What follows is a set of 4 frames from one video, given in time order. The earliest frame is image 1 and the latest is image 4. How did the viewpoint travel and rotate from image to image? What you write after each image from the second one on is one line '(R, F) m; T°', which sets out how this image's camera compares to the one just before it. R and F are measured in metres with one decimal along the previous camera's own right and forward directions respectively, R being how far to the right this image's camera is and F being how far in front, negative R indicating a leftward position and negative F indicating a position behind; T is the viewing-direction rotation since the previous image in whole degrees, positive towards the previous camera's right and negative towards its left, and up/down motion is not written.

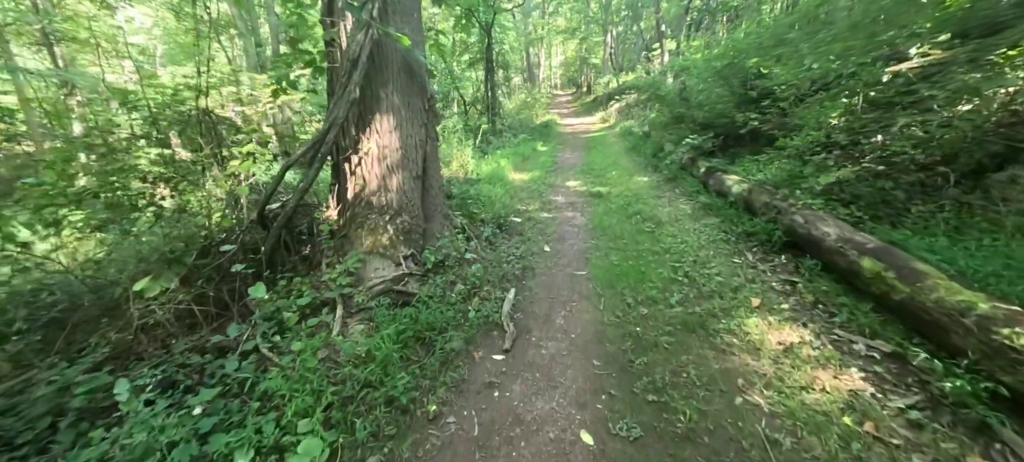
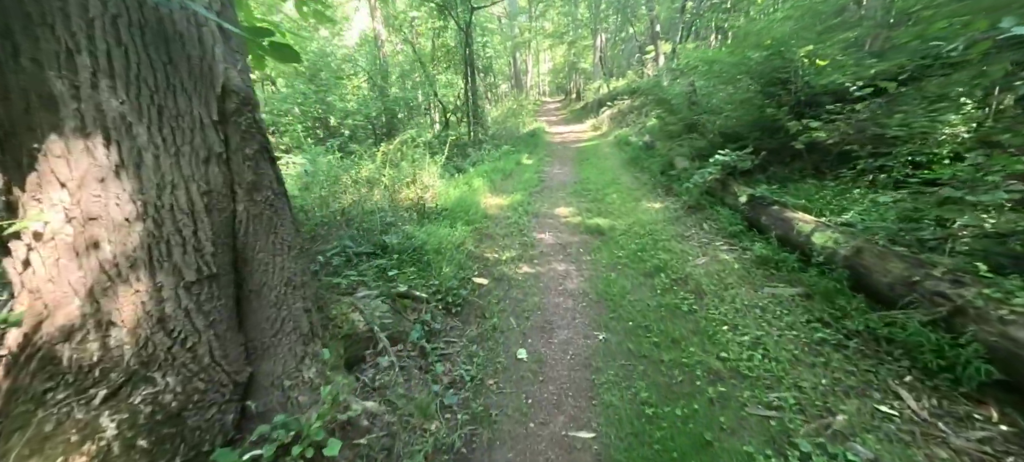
(+0.4, +2.6) m; +1°
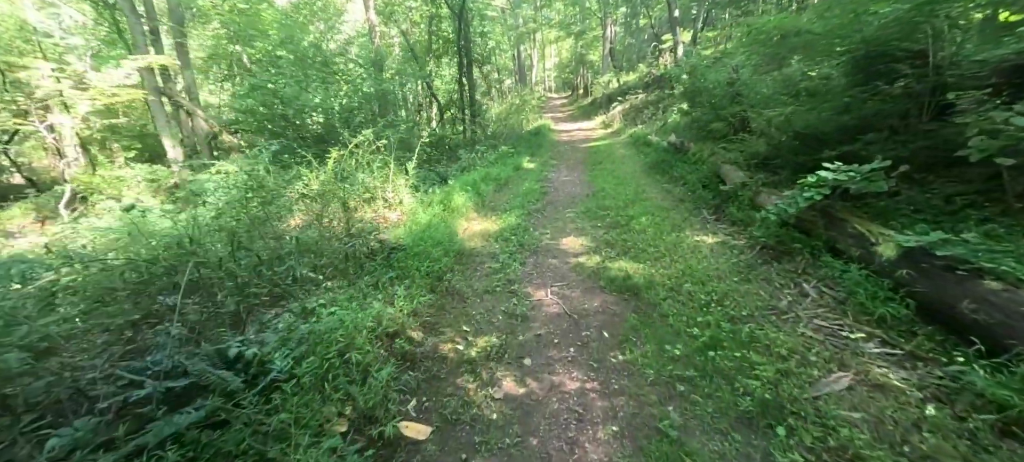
(+0.3, +2.6) m; -1°
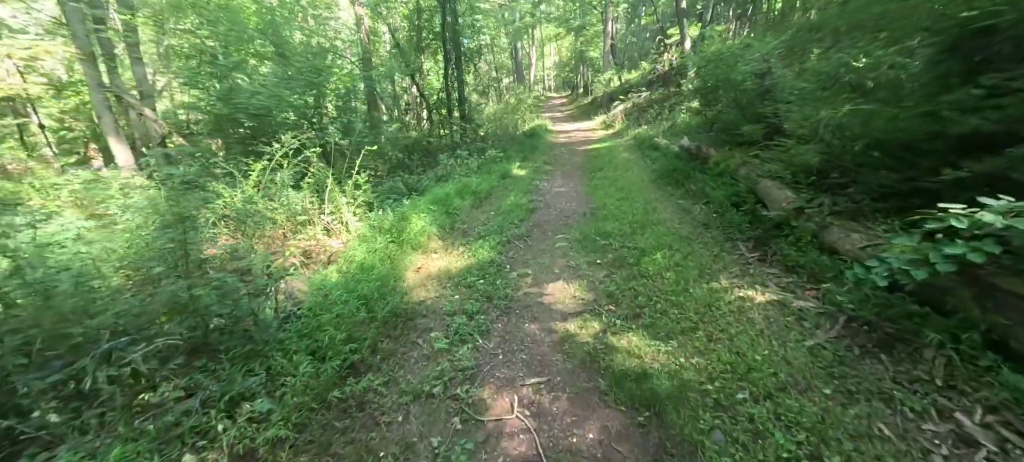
(+0.4, +1.8) m; 0°
